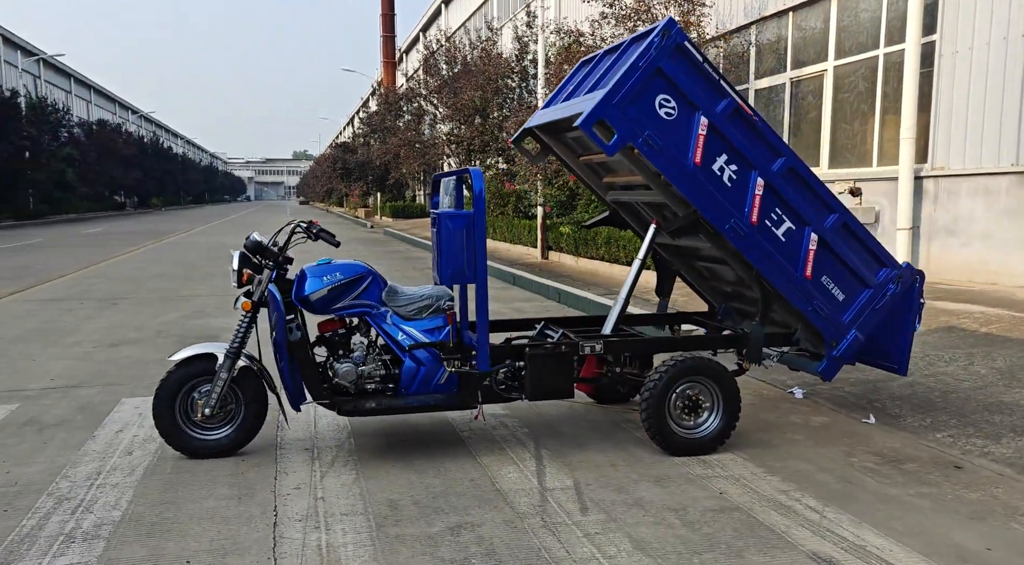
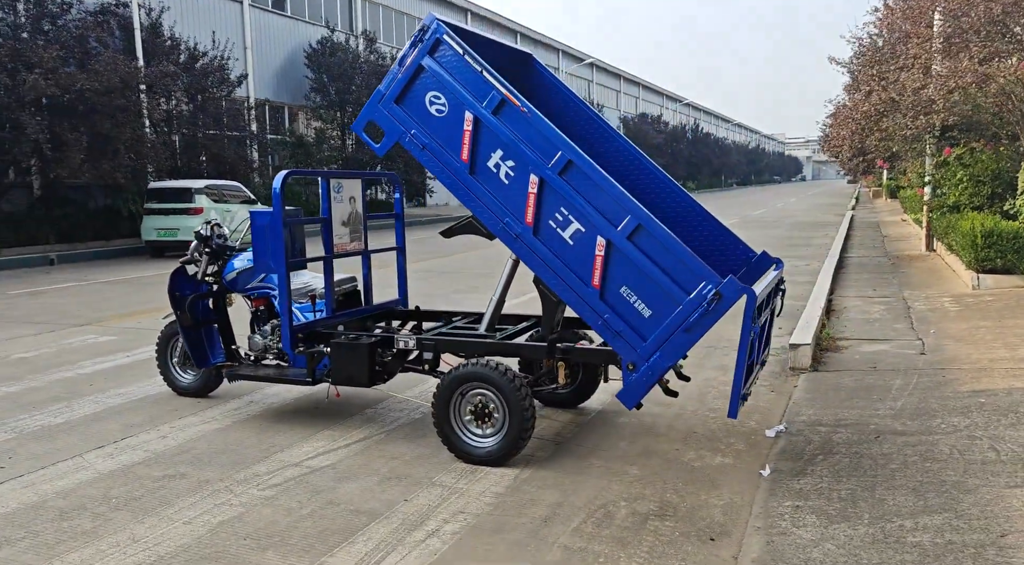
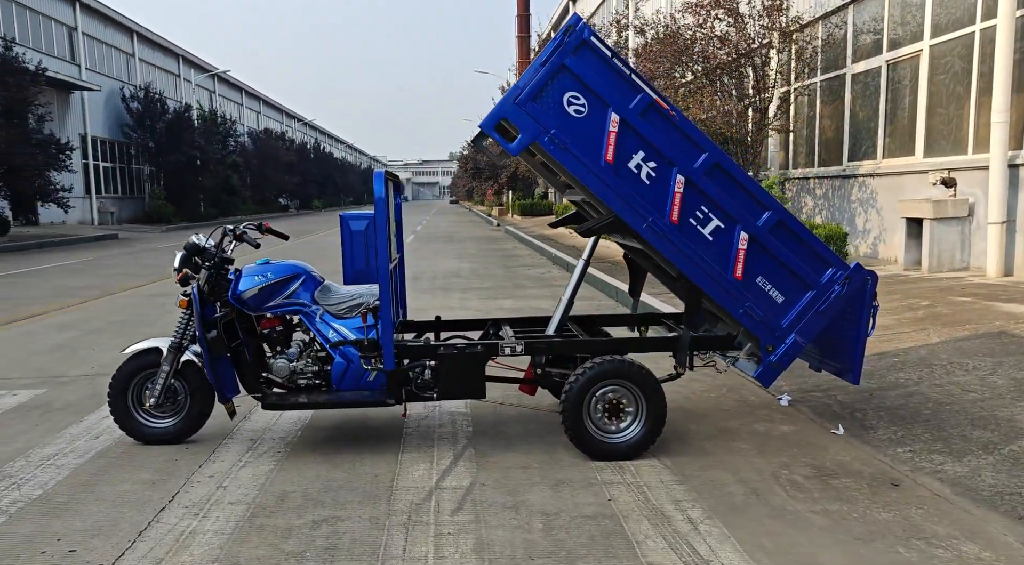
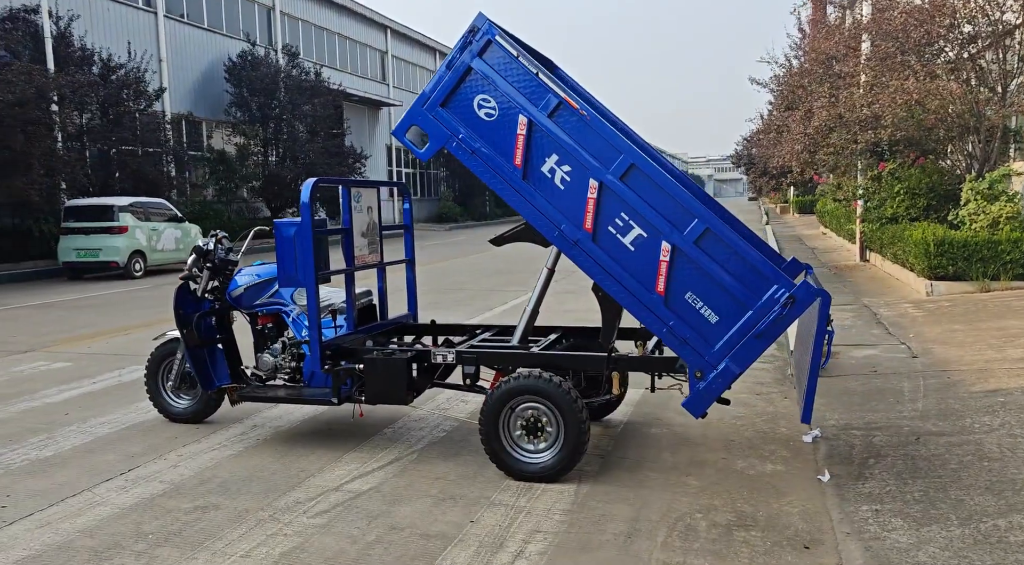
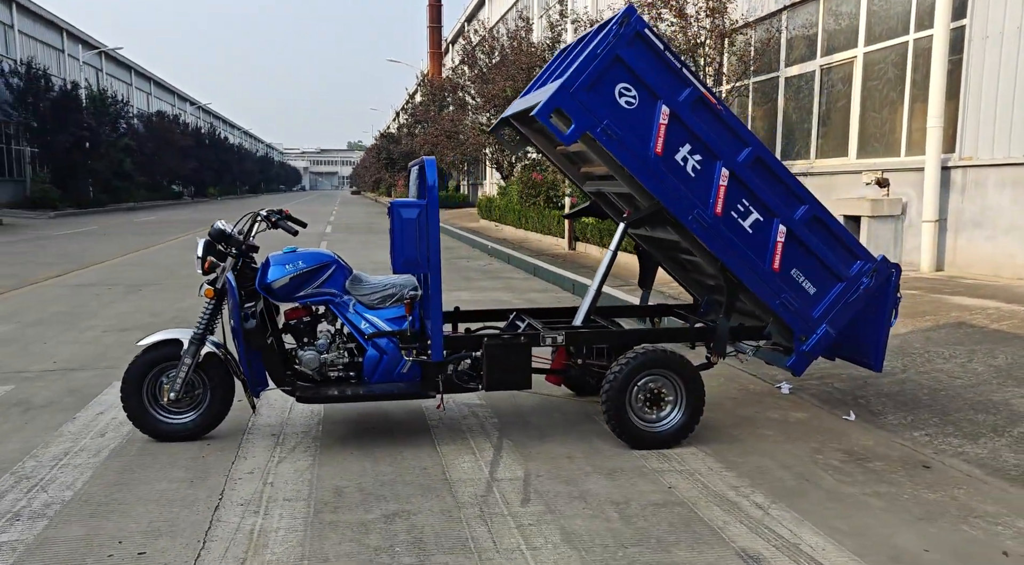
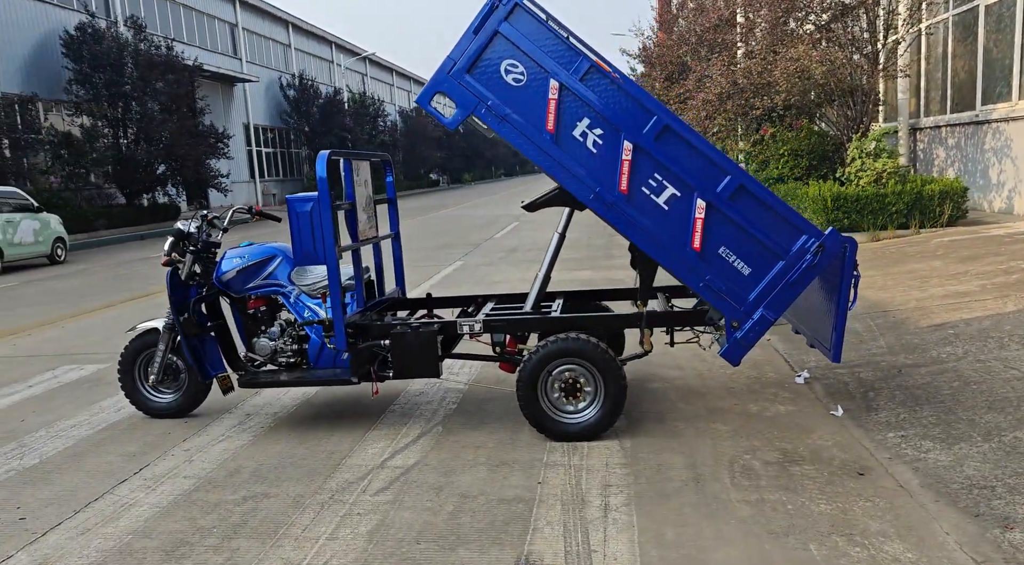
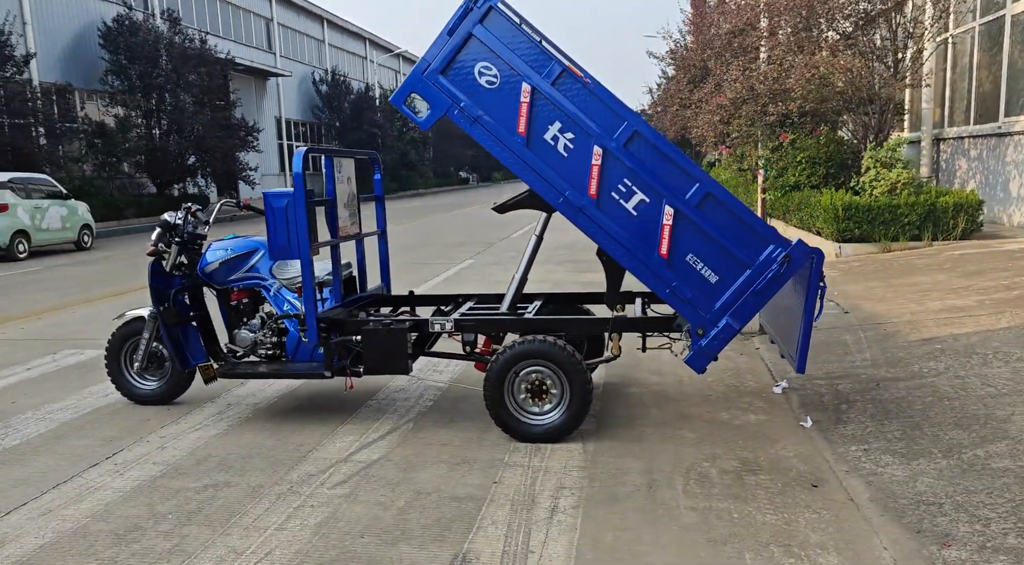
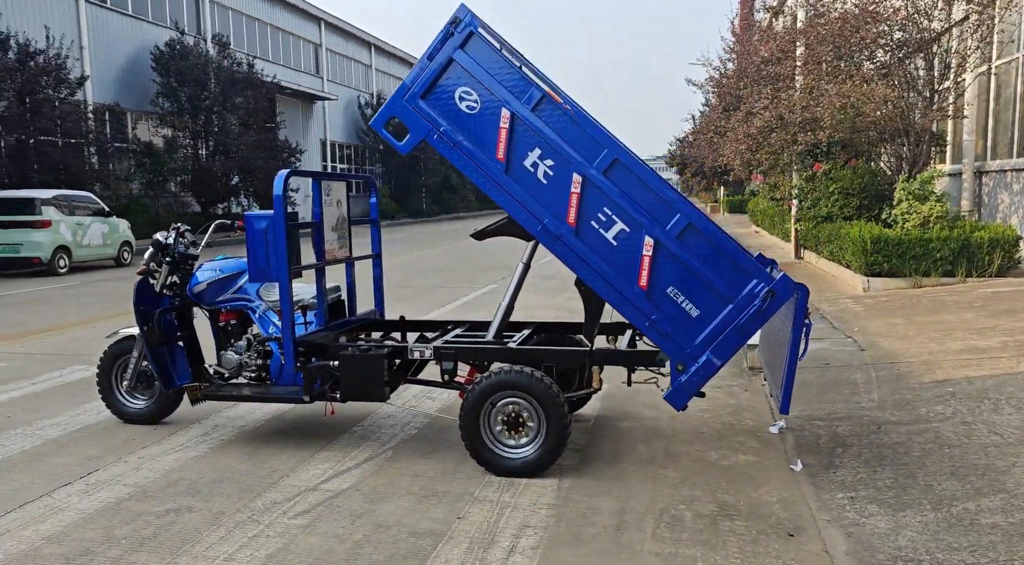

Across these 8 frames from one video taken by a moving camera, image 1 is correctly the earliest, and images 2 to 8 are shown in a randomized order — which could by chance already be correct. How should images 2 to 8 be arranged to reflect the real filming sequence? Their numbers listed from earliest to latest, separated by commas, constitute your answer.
5, 3, 6, 7, 8, 4, 2
